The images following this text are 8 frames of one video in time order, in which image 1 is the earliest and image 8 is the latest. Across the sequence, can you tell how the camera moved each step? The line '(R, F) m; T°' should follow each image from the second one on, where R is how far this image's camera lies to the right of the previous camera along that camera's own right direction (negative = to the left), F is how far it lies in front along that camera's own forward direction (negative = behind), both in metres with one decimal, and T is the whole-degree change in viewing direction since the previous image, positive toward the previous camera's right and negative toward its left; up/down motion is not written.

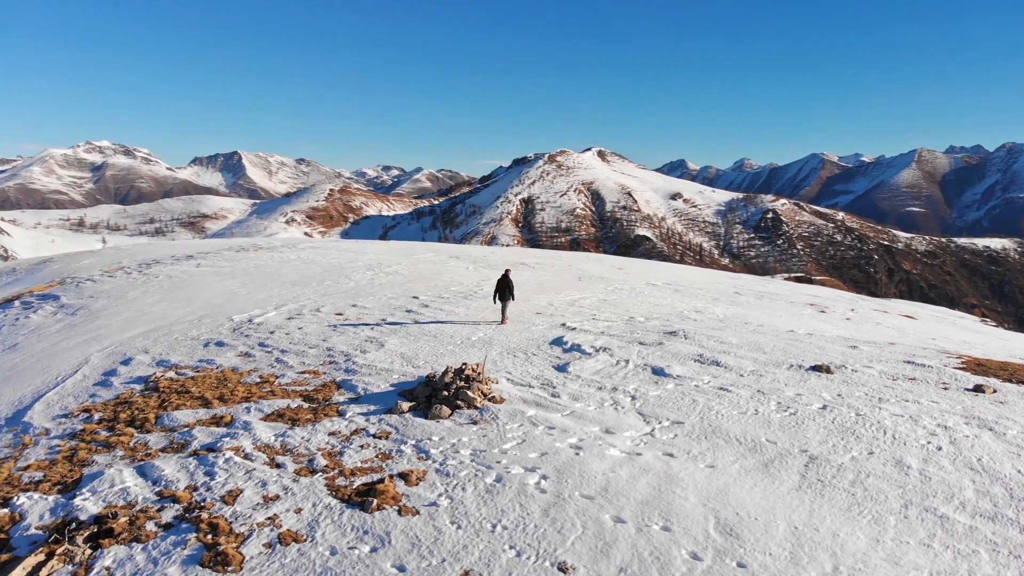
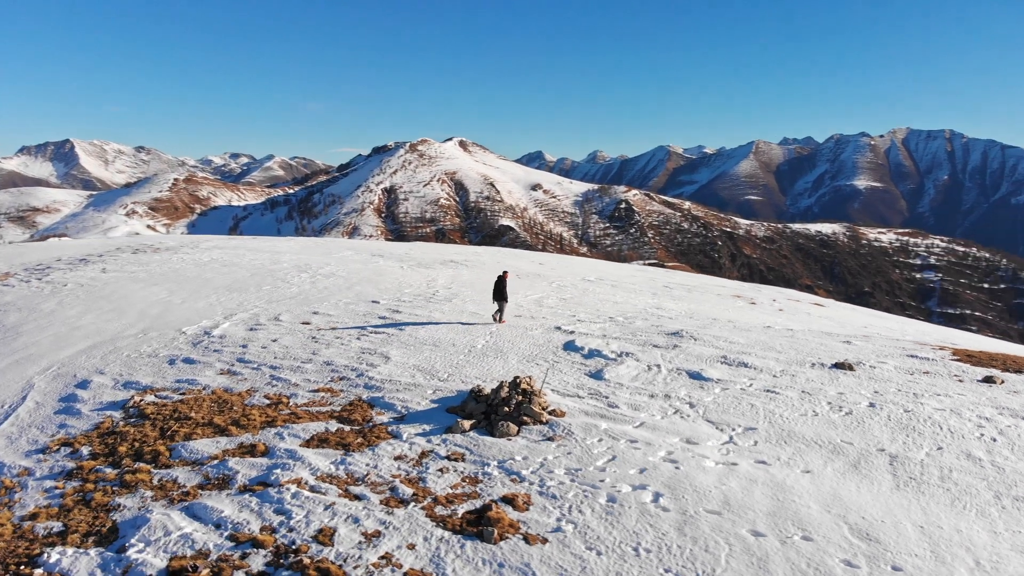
(-3.1, +0.6) m; +10°
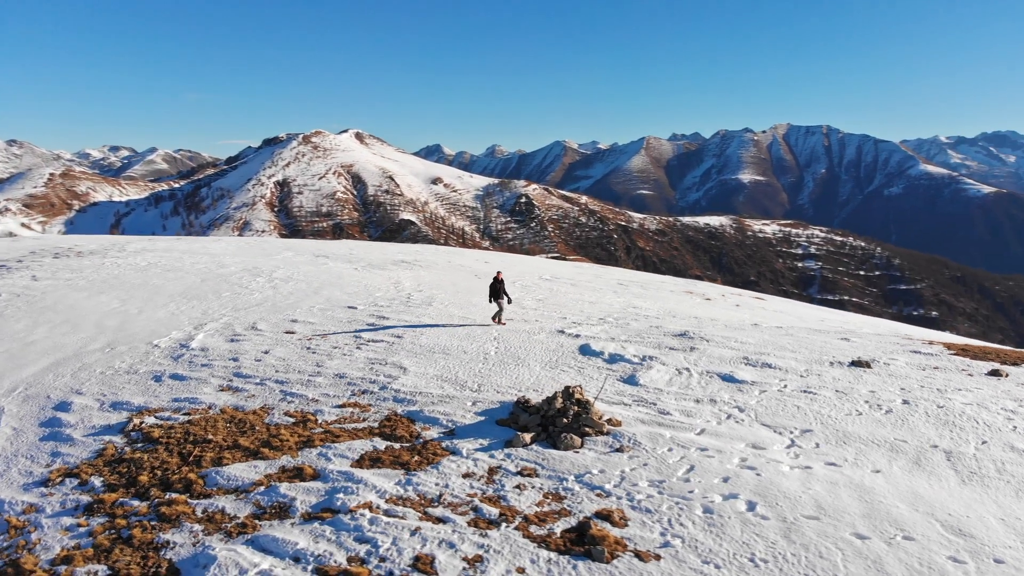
(-2.4, +0.4) m; +7°
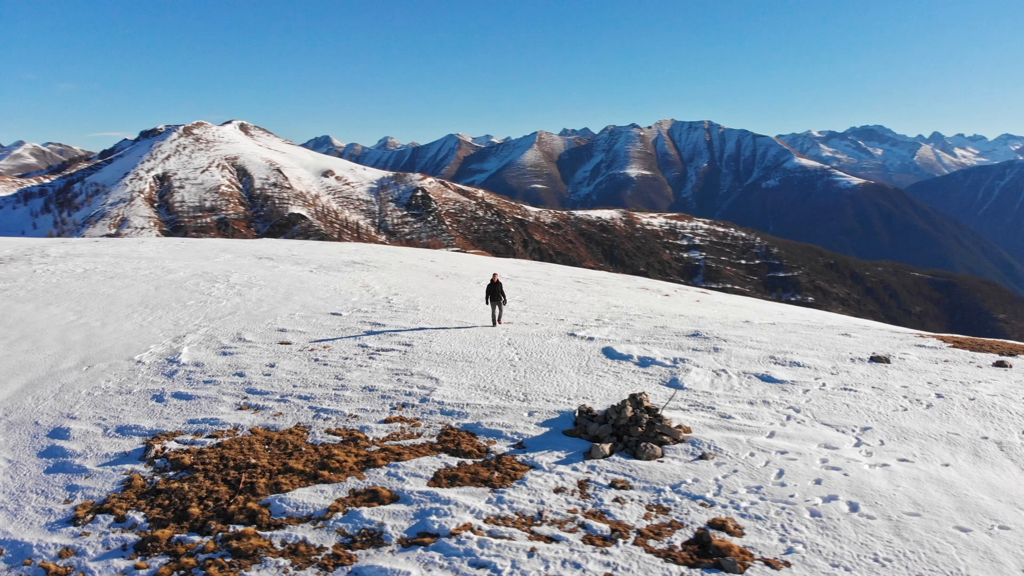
(-2.7, +0.4) m; +8°
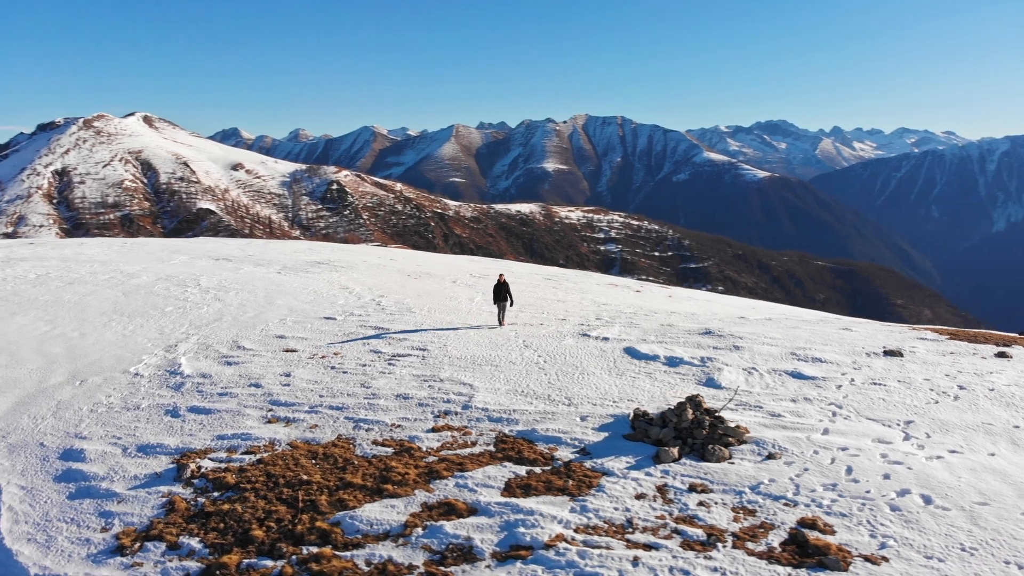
(-2.2, +0.3) m; +6°
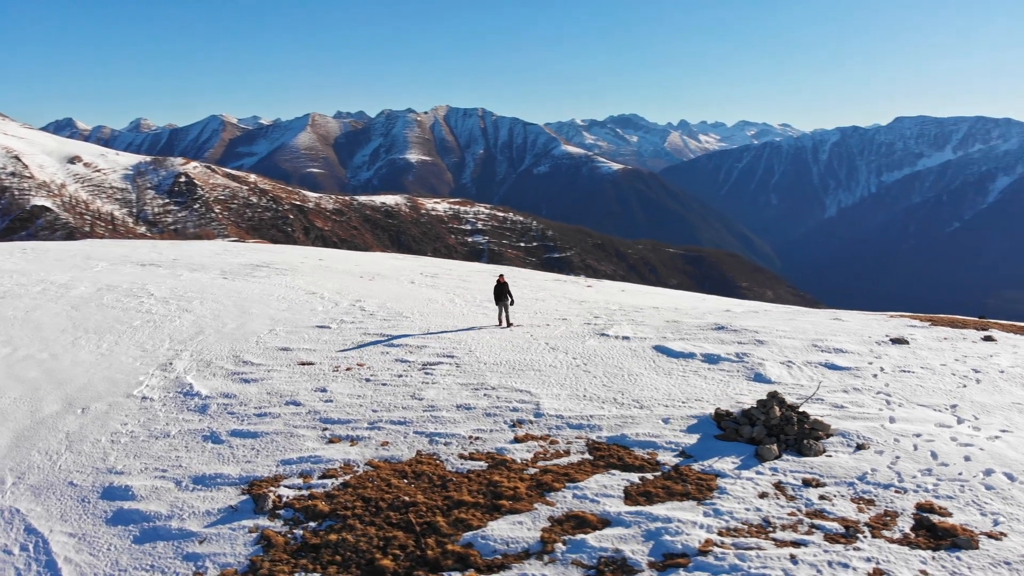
(-3.6, +0.5) m; +10°
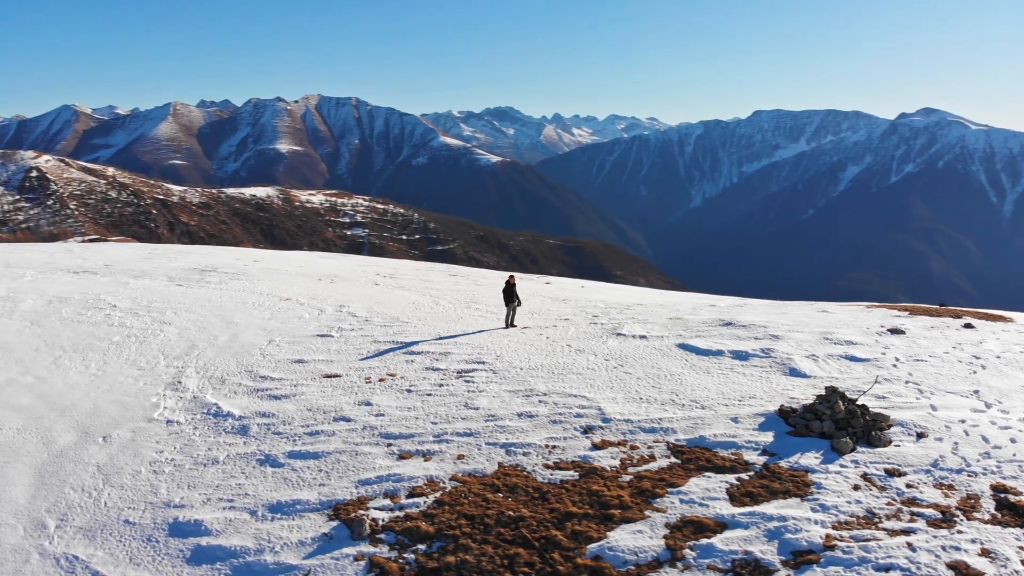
(-3.2, +0.4) m; +9°
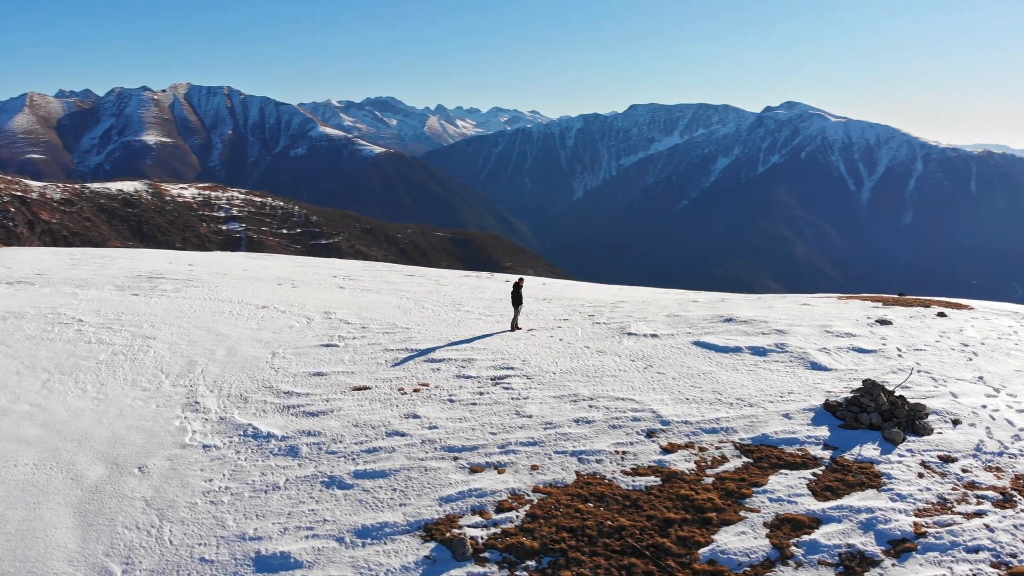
(-2.9, +0.4) m; +8°
